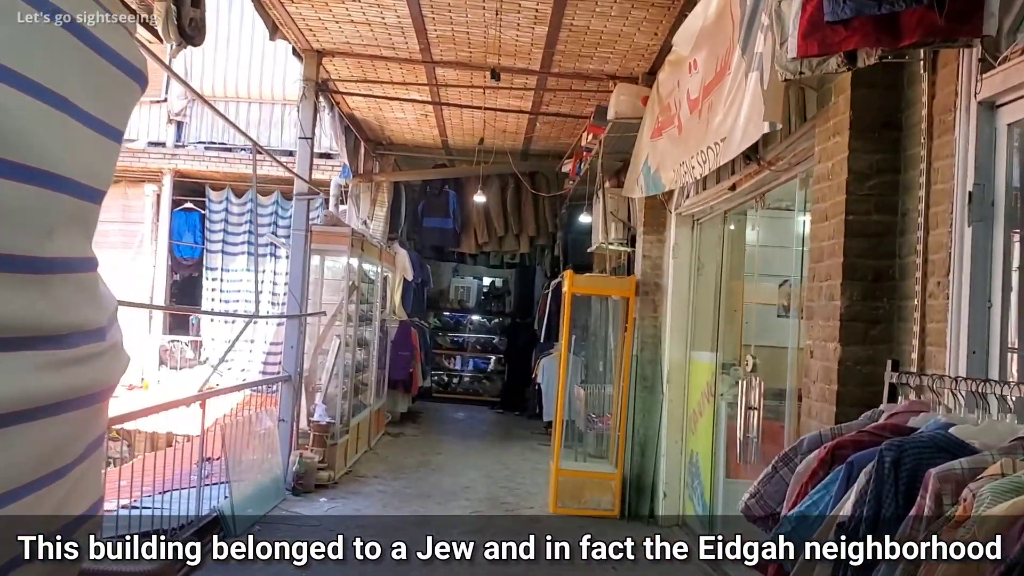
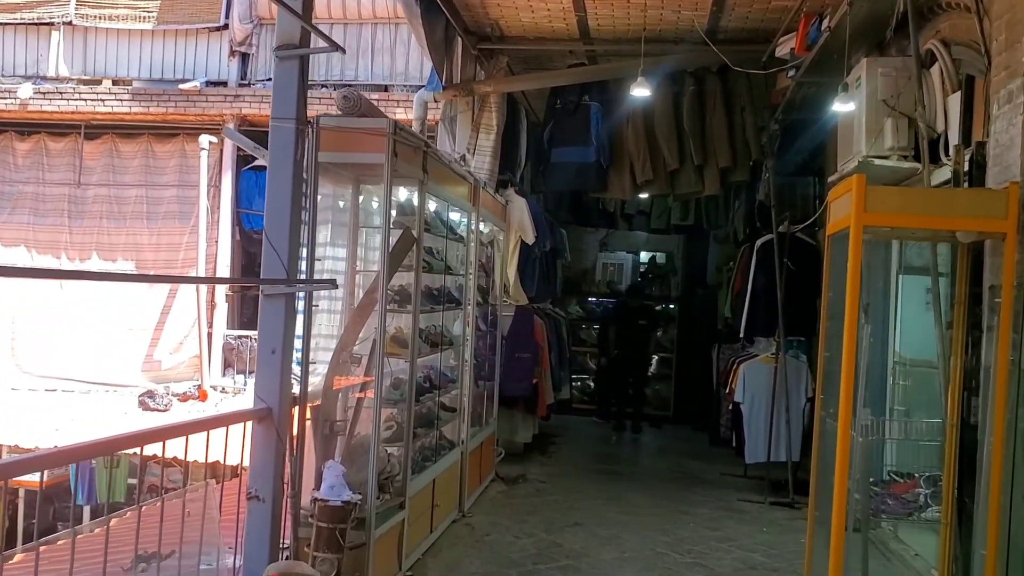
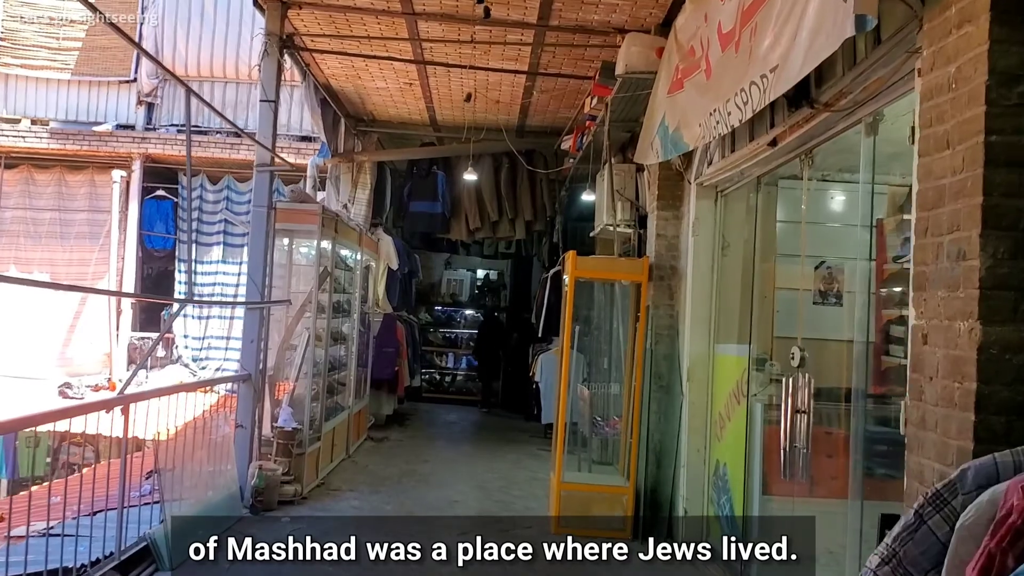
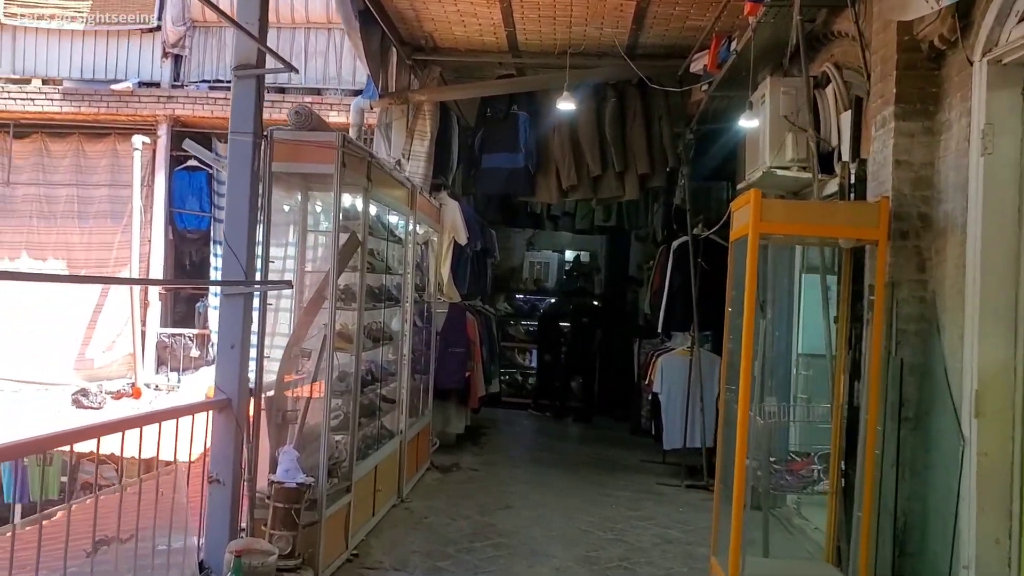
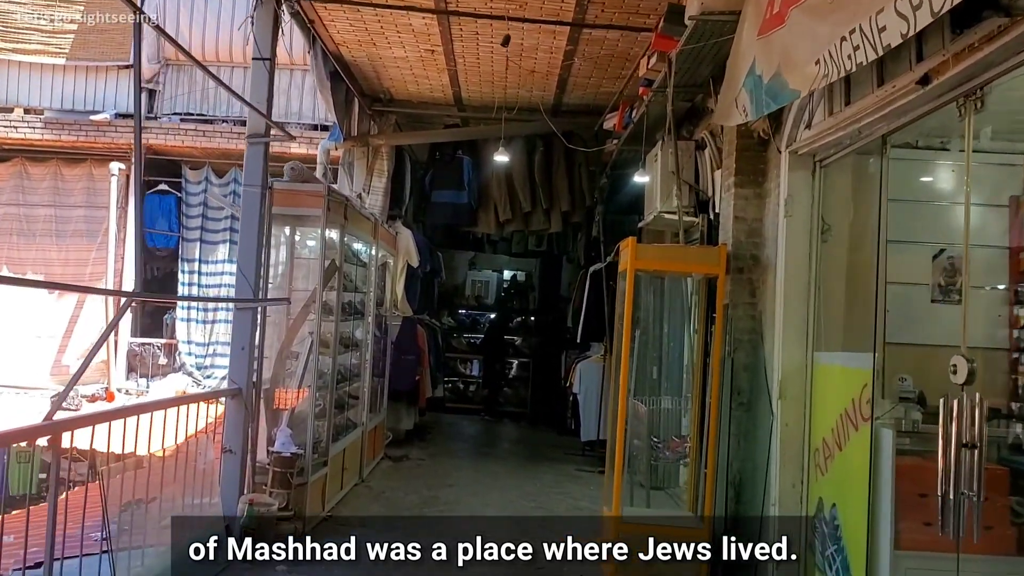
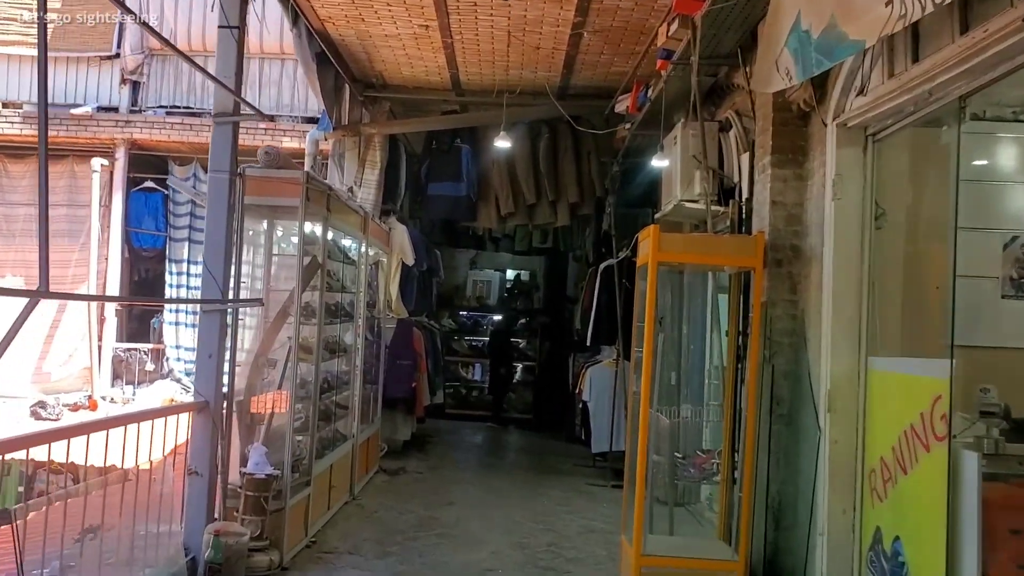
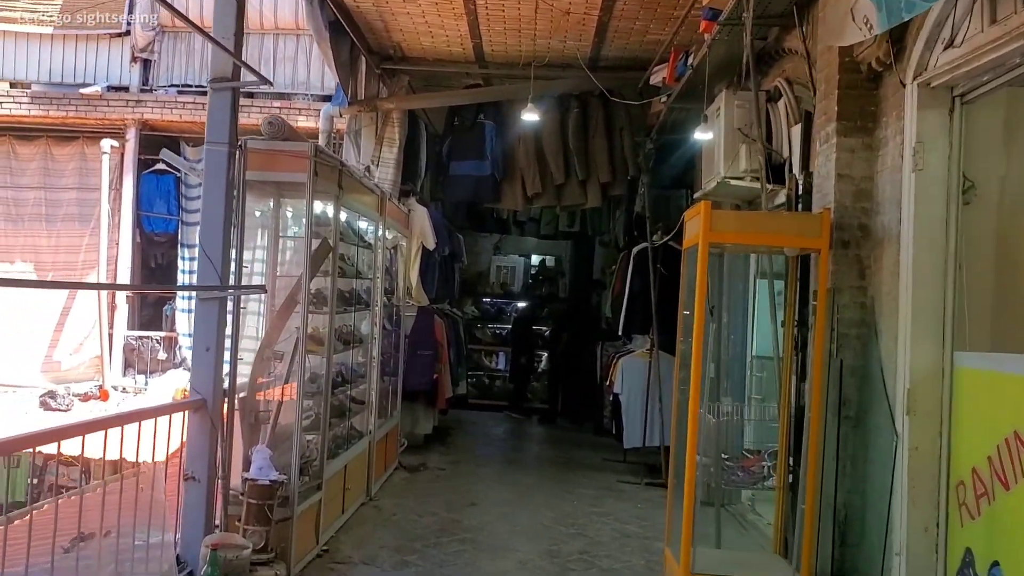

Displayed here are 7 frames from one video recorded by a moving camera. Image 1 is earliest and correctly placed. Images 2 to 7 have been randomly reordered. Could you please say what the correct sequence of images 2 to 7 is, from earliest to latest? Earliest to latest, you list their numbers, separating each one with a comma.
3, 5, 6, 7, 4, 2
